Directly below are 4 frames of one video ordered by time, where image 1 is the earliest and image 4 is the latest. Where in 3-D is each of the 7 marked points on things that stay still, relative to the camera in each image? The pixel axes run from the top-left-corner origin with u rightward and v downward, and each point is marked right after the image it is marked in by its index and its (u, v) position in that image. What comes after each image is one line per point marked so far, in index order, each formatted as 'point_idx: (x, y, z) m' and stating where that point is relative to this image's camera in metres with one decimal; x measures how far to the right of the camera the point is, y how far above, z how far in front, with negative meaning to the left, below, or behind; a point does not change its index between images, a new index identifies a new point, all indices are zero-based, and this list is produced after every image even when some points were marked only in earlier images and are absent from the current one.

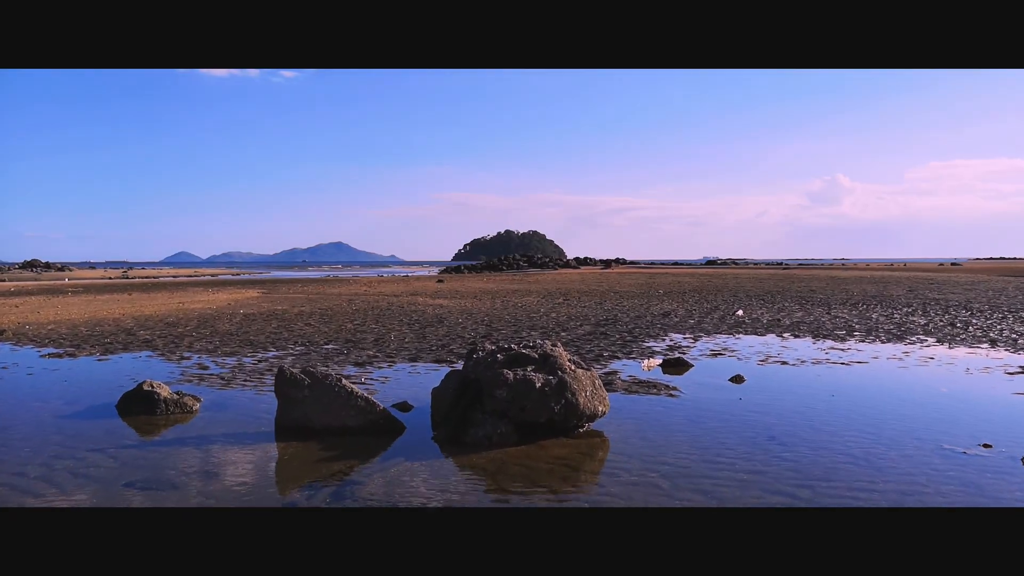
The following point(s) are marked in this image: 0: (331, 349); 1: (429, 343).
0: (-4.7, -1.6, +16.4) m
1: (-2.3, -1.5, +17.1) m
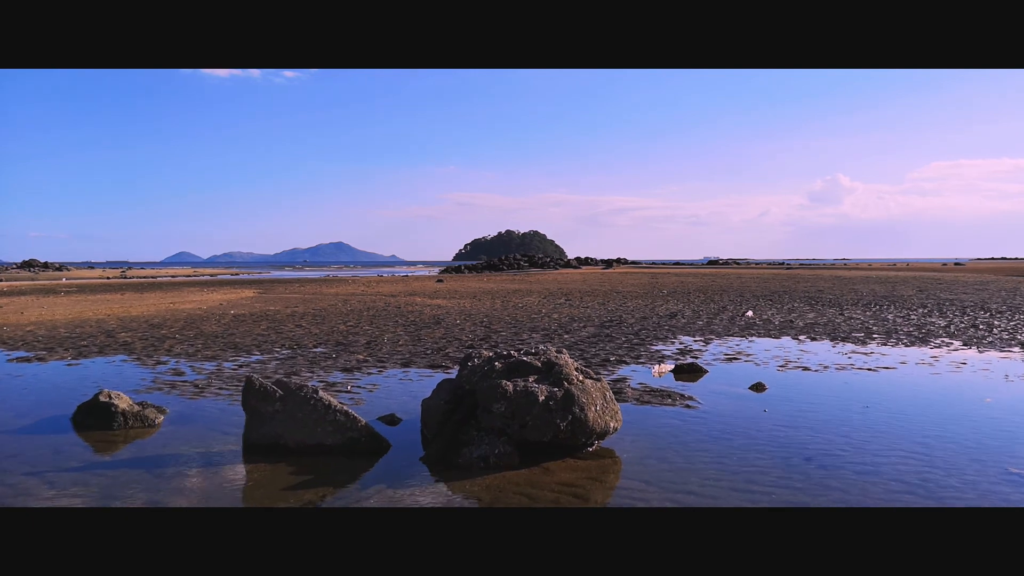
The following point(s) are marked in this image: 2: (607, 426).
0: (-4.7, -1.6, +15.4) m
1: (-2.3, -1.5, +16.1) m
2: (+1.1, -1.6, +7.5) m
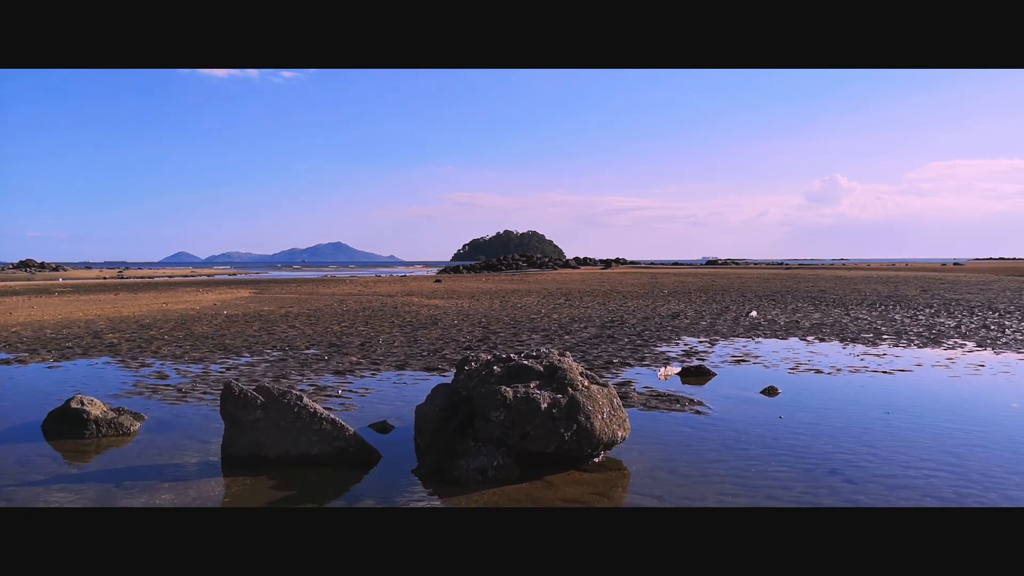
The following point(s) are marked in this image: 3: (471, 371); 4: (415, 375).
0: (-4.7, -1.6, +14.8) m
1: (-2.3, -1.5, +15.6) m
2: (+1.1, -1.6, +6.9) m
3: (-0.5, -1.0, +7.8) m
4: (-1.8, -1.6, +11.8) m
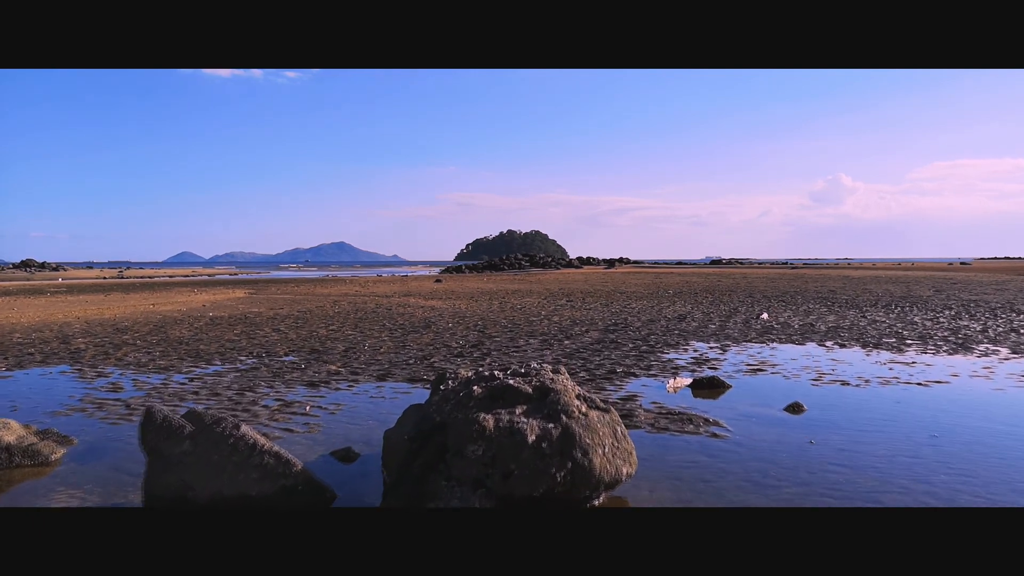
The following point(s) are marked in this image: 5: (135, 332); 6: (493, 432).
0: (-4.9, -1.6, +13.6) m
1: (-2.4, -1.5, +14.3) m
2: (+1.0, -1.7, +5.7) m
3: (-0.7, -1.1, +6.6) m
4: (-2.0, -1.7, +10.6) m
5: (-11.8, -1.4, +19.7) m
6: (-0.2, -1.3, +5.5) m
